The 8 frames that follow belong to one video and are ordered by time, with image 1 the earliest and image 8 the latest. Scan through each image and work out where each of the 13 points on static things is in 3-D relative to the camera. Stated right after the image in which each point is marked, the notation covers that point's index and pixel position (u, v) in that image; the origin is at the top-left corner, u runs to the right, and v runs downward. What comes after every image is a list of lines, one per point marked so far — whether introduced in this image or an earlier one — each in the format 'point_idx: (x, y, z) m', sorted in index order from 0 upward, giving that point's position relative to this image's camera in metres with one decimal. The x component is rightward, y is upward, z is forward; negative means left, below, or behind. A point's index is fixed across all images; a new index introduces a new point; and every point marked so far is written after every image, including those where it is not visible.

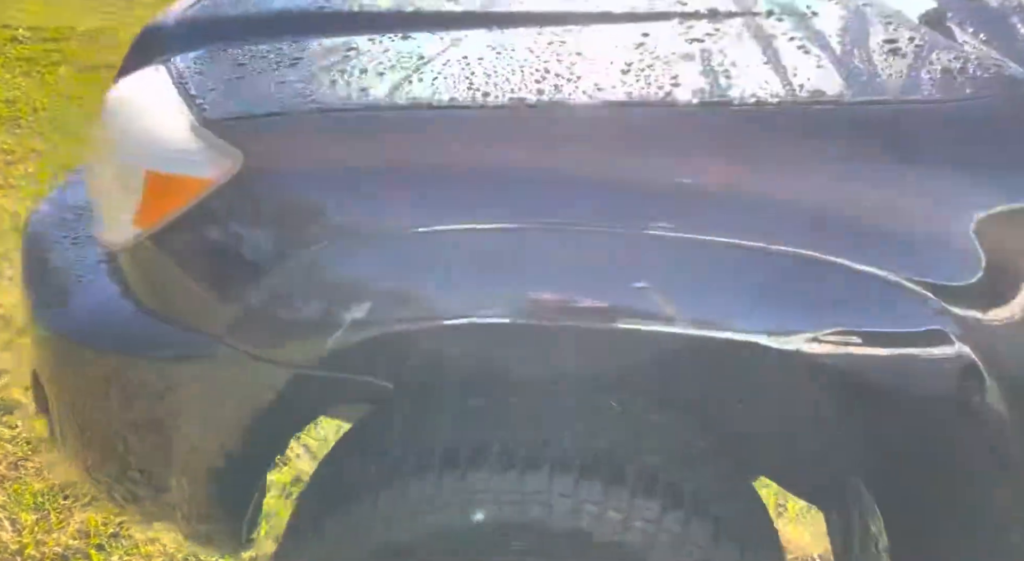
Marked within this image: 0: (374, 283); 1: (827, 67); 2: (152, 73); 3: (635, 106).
0: (-0.2, 0.0, +0.9) m
1: (+0.4, +0.3, +1.0) m
2: (-0.5, +0.3, +1.2) m
3: (+0.1, +0.2, +0.9) m
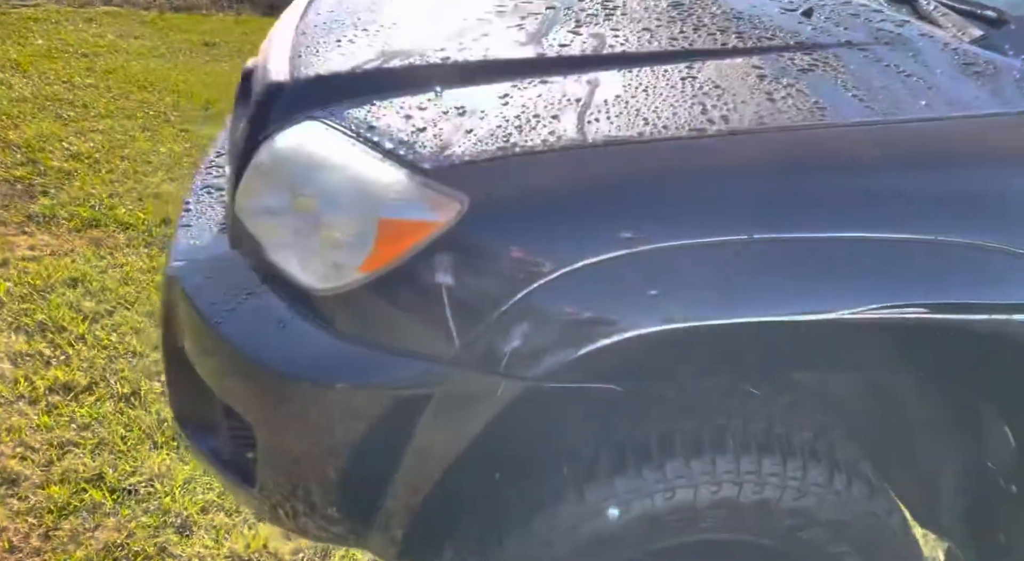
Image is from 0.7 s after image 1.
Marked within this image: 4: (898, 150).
0: (+0.1, 0.0, +1.1) m
1: (+0.6, +0.3, +1.2) m
2: (-0.3, +0.2, +1.3) m
3: (+0.4, +0.2, +1.1) m
4: (+0.5, +0.2, +1.1) m
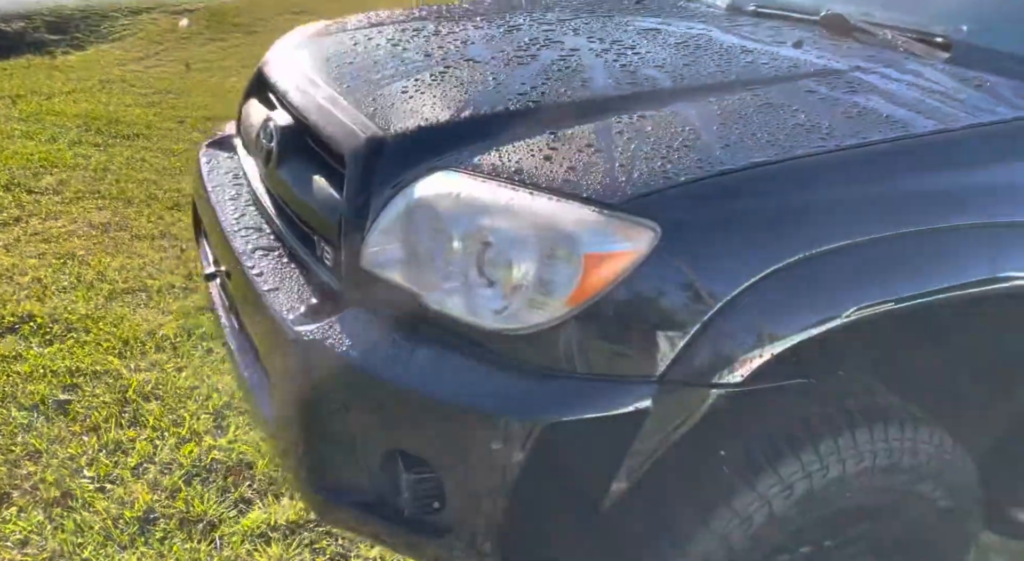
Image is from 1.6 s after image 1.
0: (+0.4, 0.0, +1.2) m
1: (+0.8, +0.3, +1.5) m
2: (-0.1, +0.2, +1.3) m
3: (+0.6, +0.2, +1.4) m
4: (+0.7, +0.2, +1.4) m
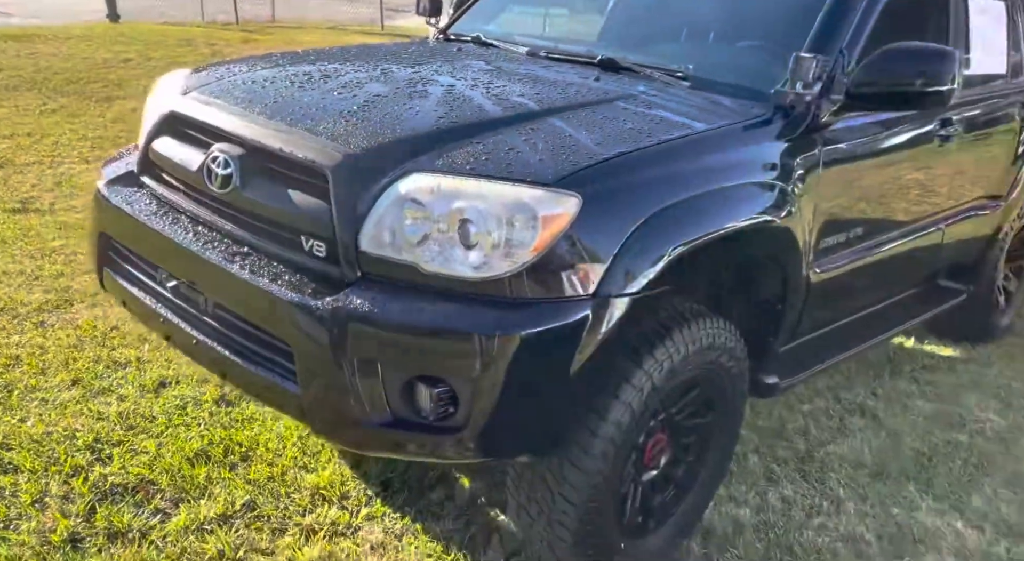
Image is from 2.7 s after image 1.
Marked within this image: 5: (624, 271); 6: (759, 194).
0: (+0.3, +0.1, +1.9) m
1: (+0.5, +0.5, +2.3) m
2: (-0.2, +0.2, +1.8) m
3: (+0.4, +0.4, +2.1) m
4: (+0.5, +0.4, +2.2) m
5: (+0.3, 0.0, +1.9) m
6: (+0.6, +0.2, +2.2) m
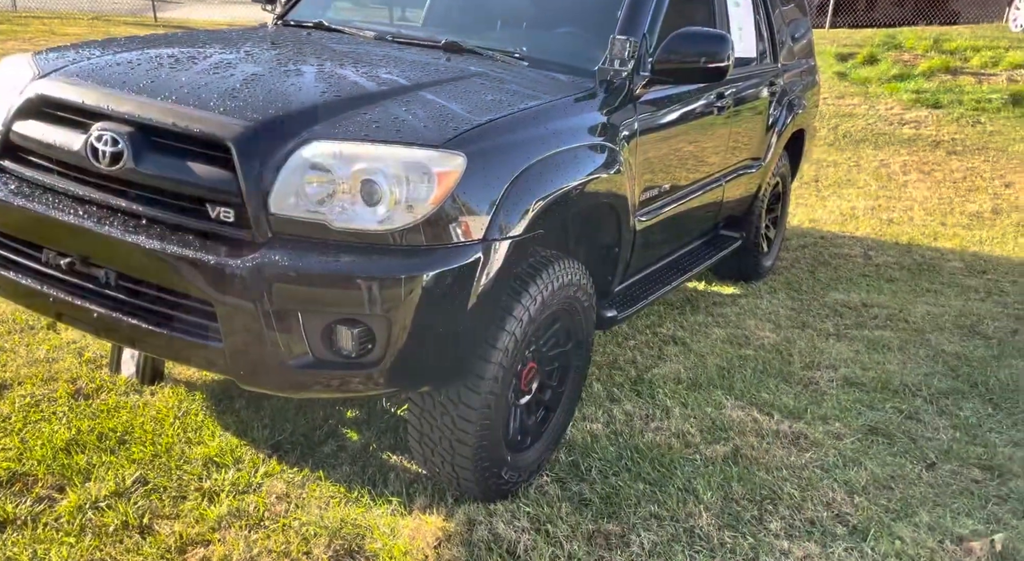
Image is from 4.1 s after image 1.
0: (0.0, +0.2, +2.3) m
1: (+0.1, +0.6, +2.7) m
2: (-0.4, +0.3, +2.1) m
3: (+0.1, +0.5, +2.5) m
4: (+0.1, +0.5, +2.6) m
5: (0.0, +0.2, +2.2) m
6: (+0.2, +0.4, +2.6) m
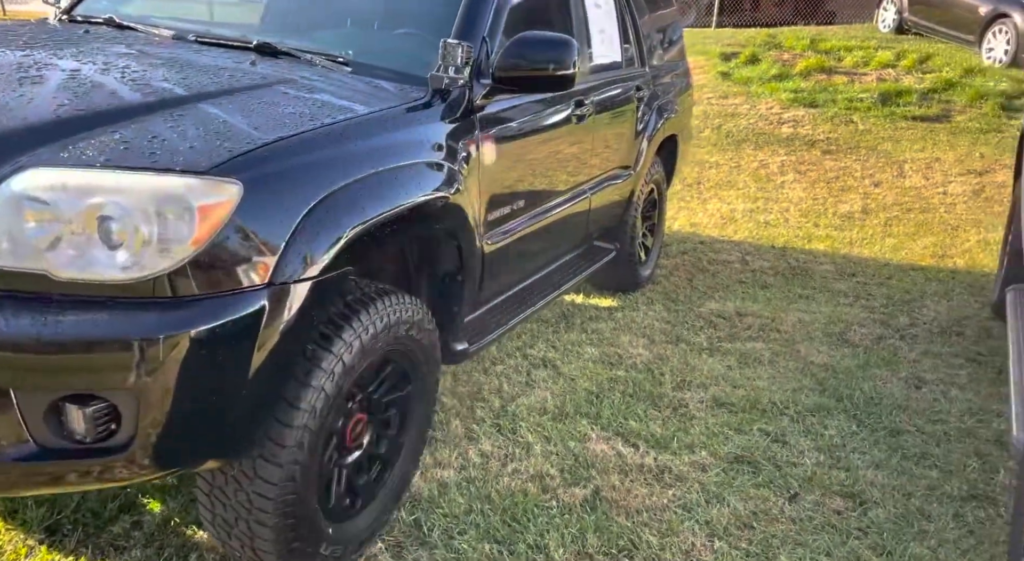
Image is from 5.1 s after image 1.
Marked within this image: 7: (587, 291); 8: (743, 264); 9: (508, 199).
0: (-0.5, +0.1, +1.9) m
1: (-0.4, +0.5, +2.4) m
2: (-0.9, +0.2, +1.7) m
3: (-0.4, +0.4, +2.2) m
4: (-0.4, +0.4, +2.3) m
5: (-0.5, +0.1, +1.9) m
6: (-0.3, +0.3, +2.3) m
7: (+0.5, -0.1, +5.0) m
8: (+1.5, +0.1, +5.5) m
9: (0.0, +0.3, +3.0) m
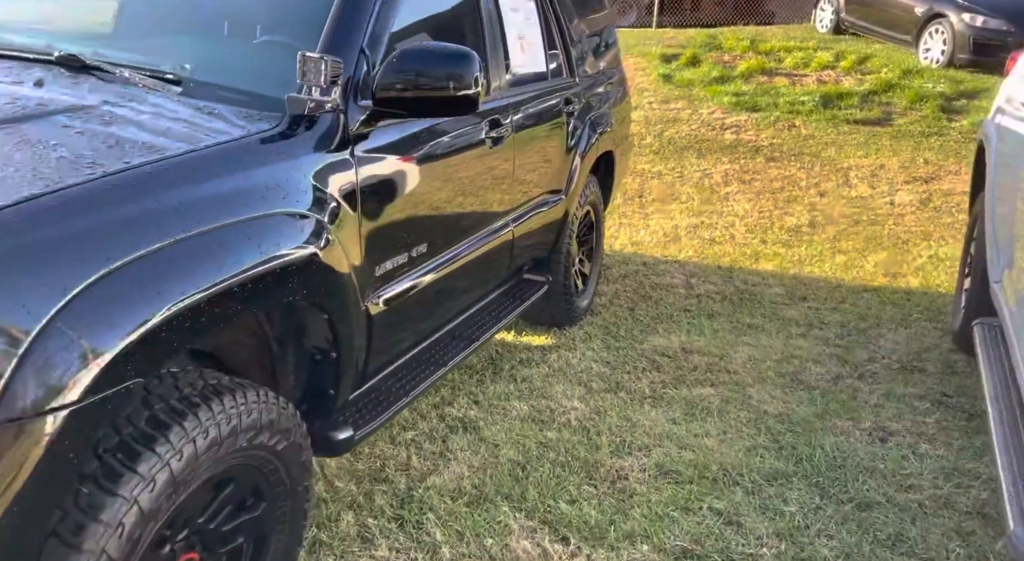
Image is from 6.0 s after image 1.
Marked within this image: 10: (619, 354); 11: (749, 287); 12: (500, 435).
0: (-0.7, -0.1, +1.4) m
1: (-0.7, +0.3, +1.8) m
2: (-1.1, 0.0, +1.1) m
3: (-0.7, +0.2, +1.6) m
4: (-0.6, +0.2, +1.7) m
5: (-0.7, -0.1, +1.3) m
6: (-0.5, +0.1, +1.8) m
7: (0.0, -0.3, +4.5) m
8: (+1.1, -0.1, +5.1) m
9: (-0.3, +0.1, +2.5) m
10: (+0.5, -0.4, +4.2) m
11: (+1.5, 0.0, +5.1) m
12: (-0.1, -0.6, +3.3) m
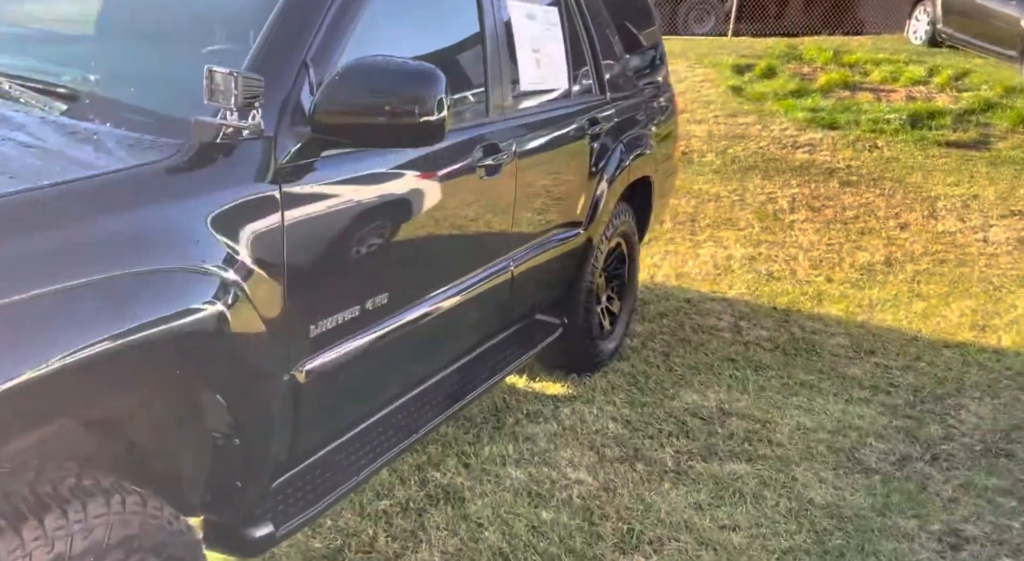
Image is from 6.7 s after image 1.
0: (-0.9, -0.2, +1.0) m
1: (-0.8, +0.2, +1.4) m
2: (-1.3, -0.1, +0.7) m
3: (-0.8, +0.1, +1.2) m
4: (-0.8, +0.1, +1.3) m
5: (-0.9, -0.3, +0.9) m
6: (-0.7, -0.1, +1.4) m
7: (+0.1, -0.4, +4.0) m
8: (+1.2, -0.3, +4.5) m
9: (-0.4, -0.1, +2.1) m
10: (+0.6, -0.6, +3.6) m
11: (+1.6, -0.3, +4.5) m
12: (-0.1, -0.8, +2.8) m
